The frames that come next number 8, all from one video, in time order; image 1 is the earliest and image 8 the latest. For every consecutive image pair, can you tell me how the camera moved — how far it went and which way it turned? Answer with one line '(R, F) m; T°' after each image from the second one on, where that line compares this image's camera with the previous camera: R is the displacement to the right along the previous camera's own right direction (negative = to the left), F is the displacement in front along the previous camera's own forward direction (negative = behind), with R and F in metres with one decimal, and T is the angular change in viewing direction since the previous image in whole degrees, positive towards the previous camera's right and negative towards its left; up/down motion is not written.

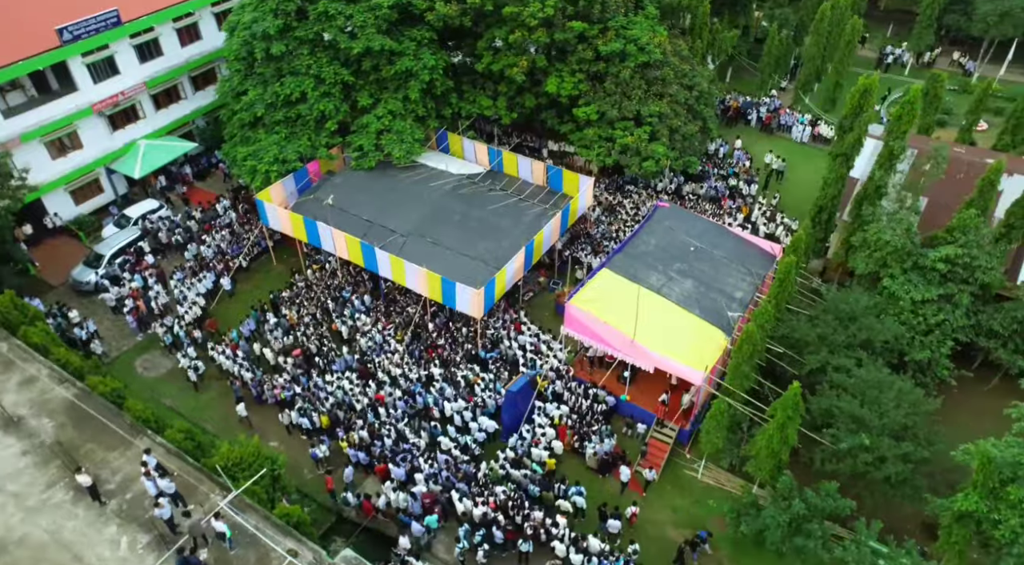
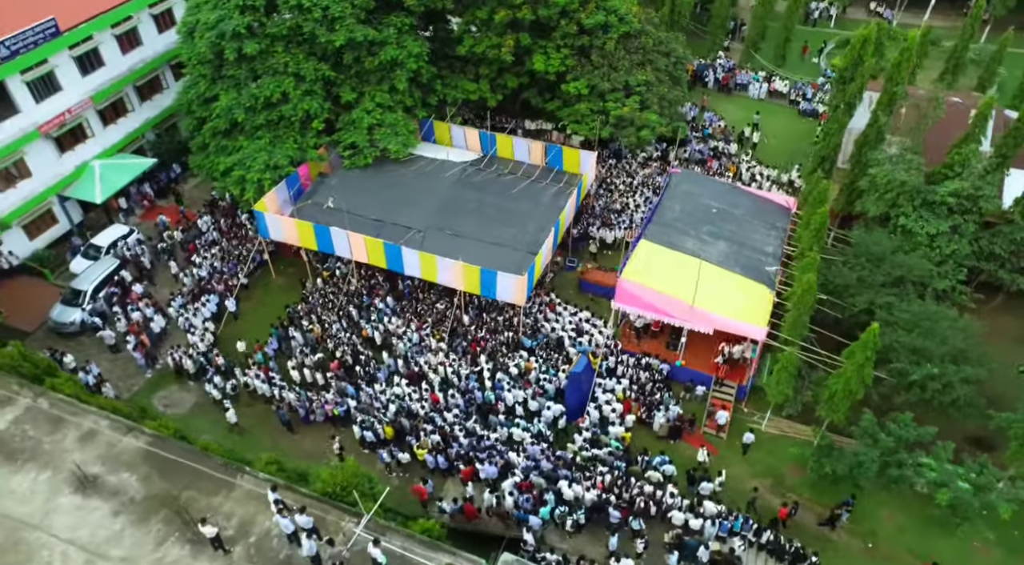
(-3.9, +0.5) m; +8°
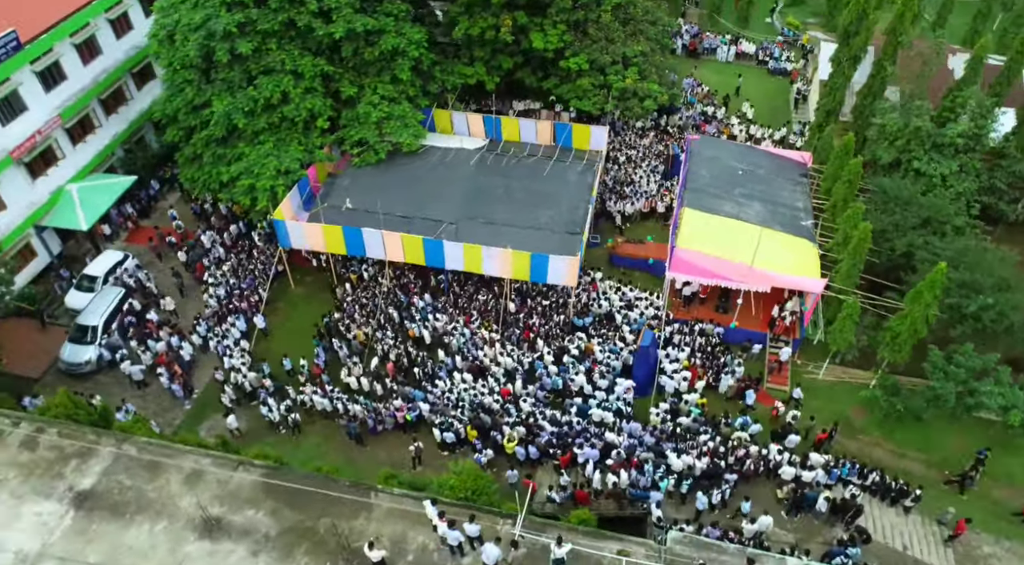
(-3.7, +0.5) m; +7°
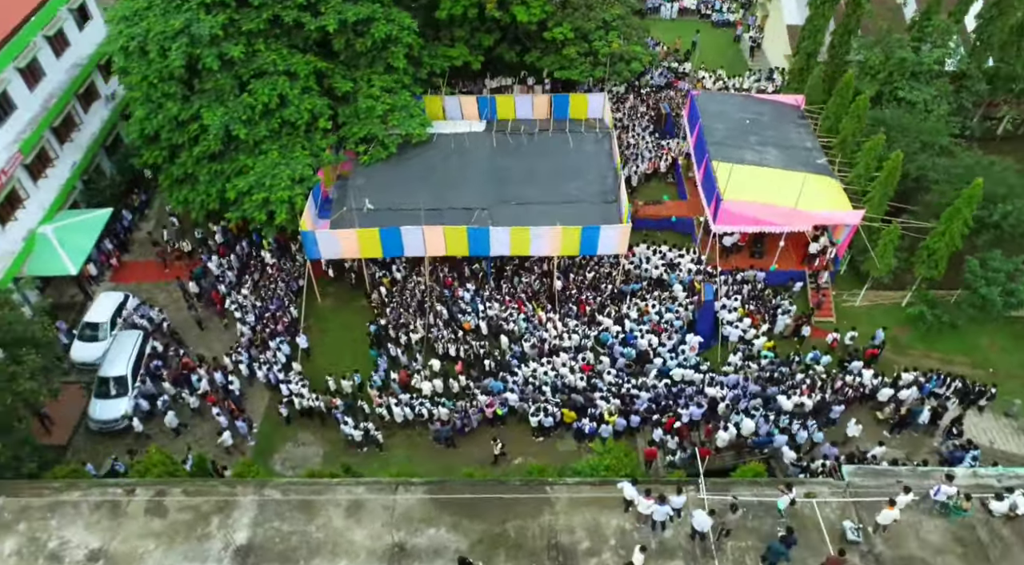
(-4.3, +0.7) m; +9°
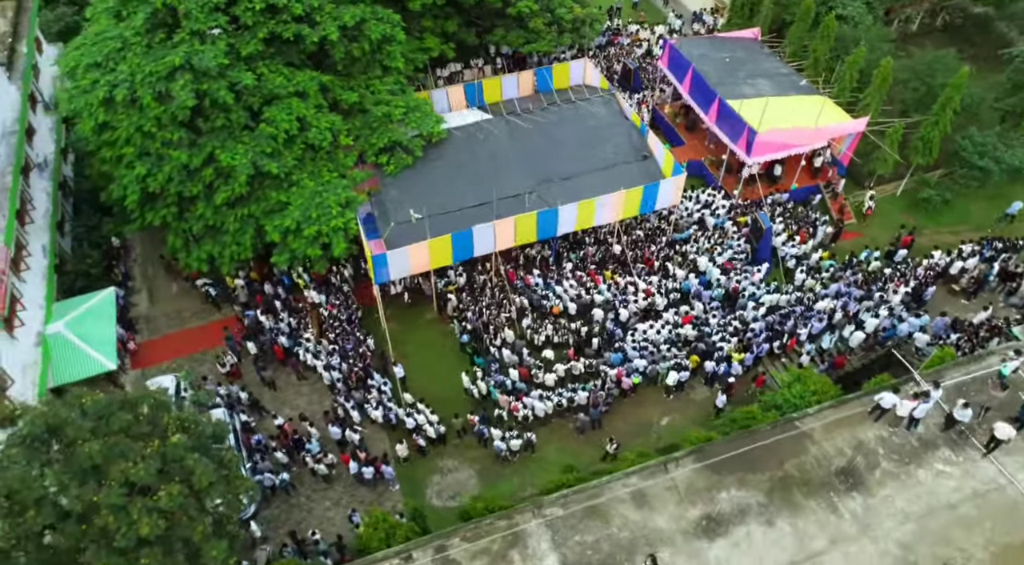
(-6.3, +1.0) m; +13°
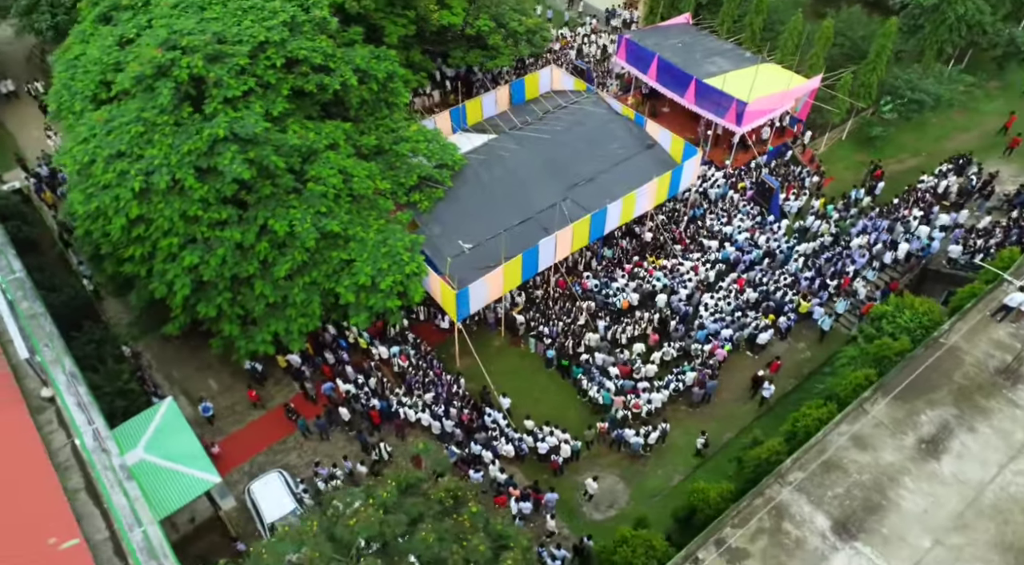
(-5.8, +0.6) m; +13°
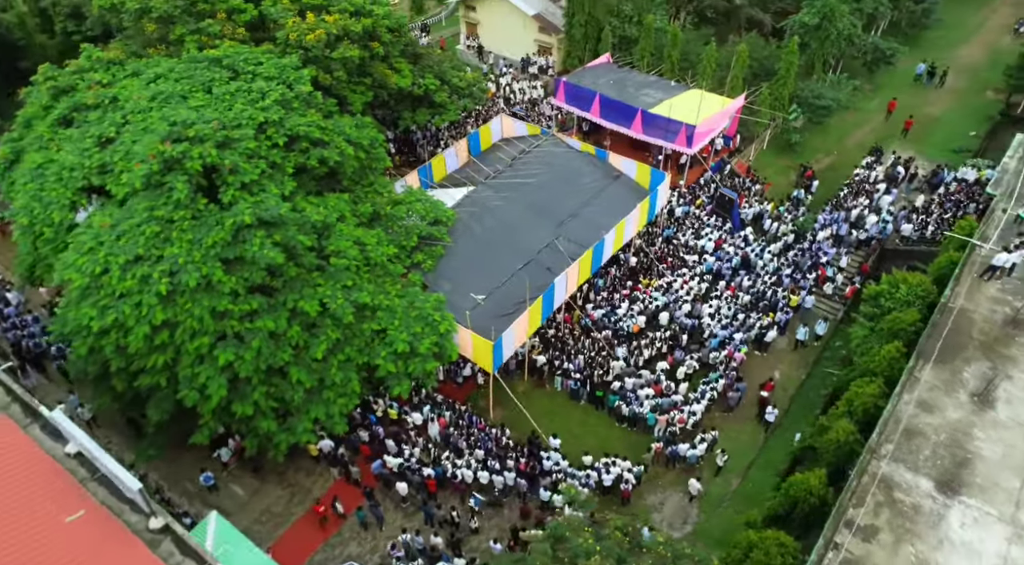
(-3.7, +0.2) m; +11°
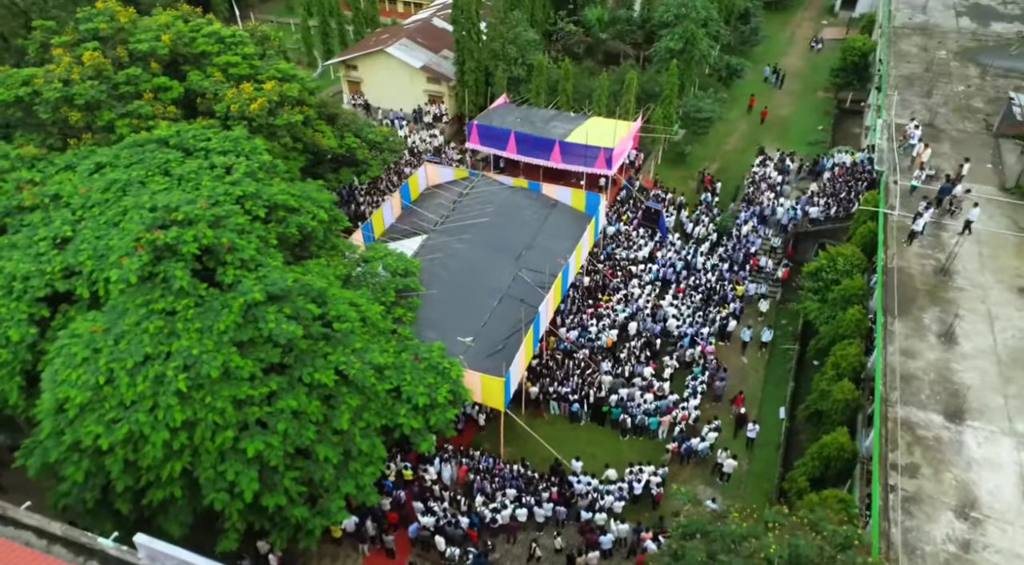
(-3.6, +0.2) m; +13°
